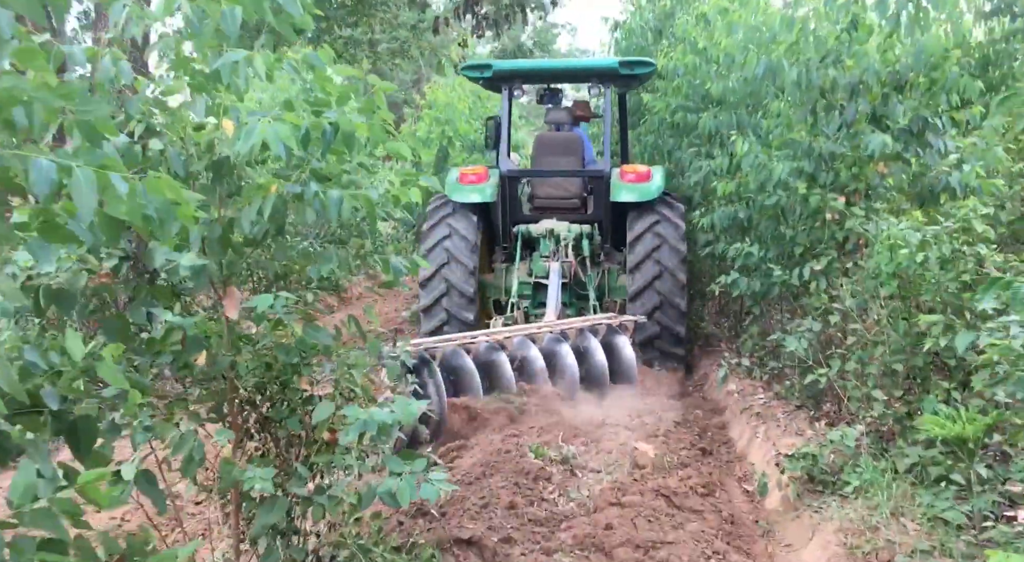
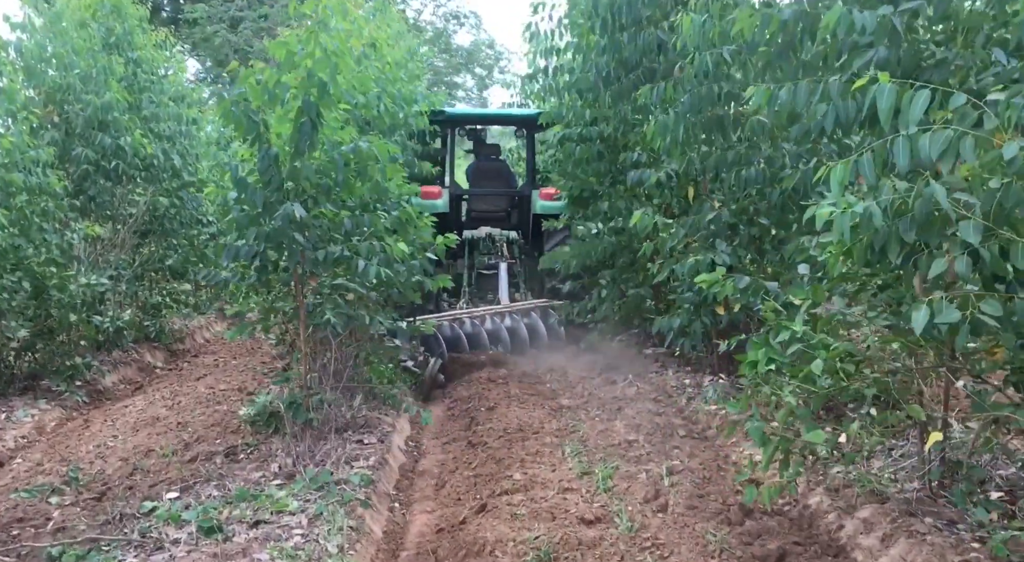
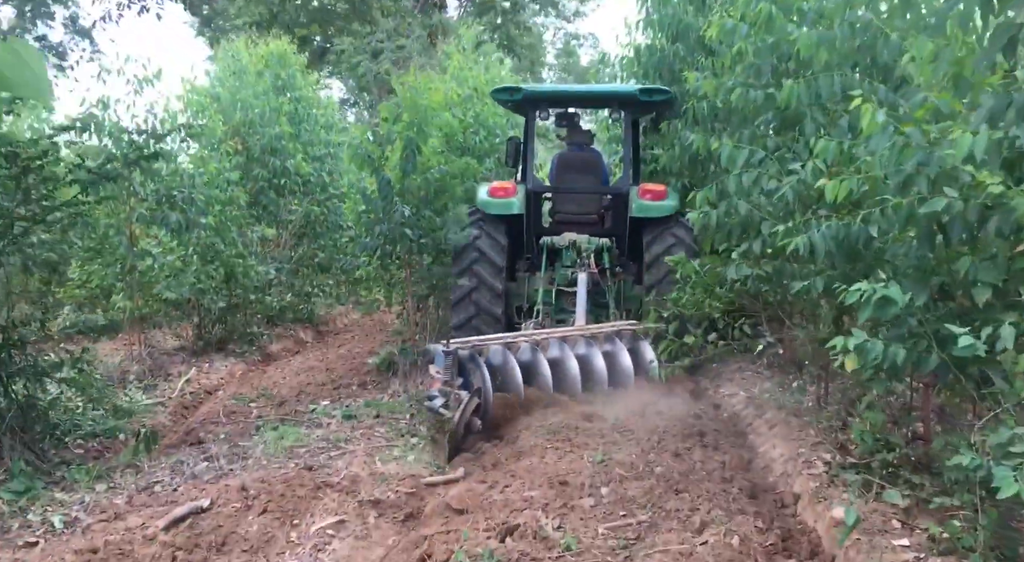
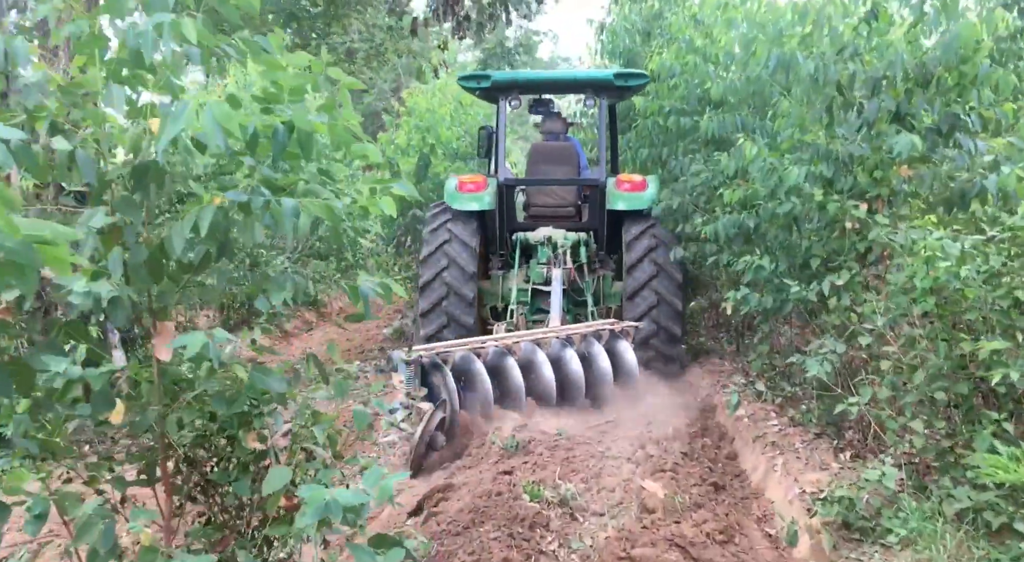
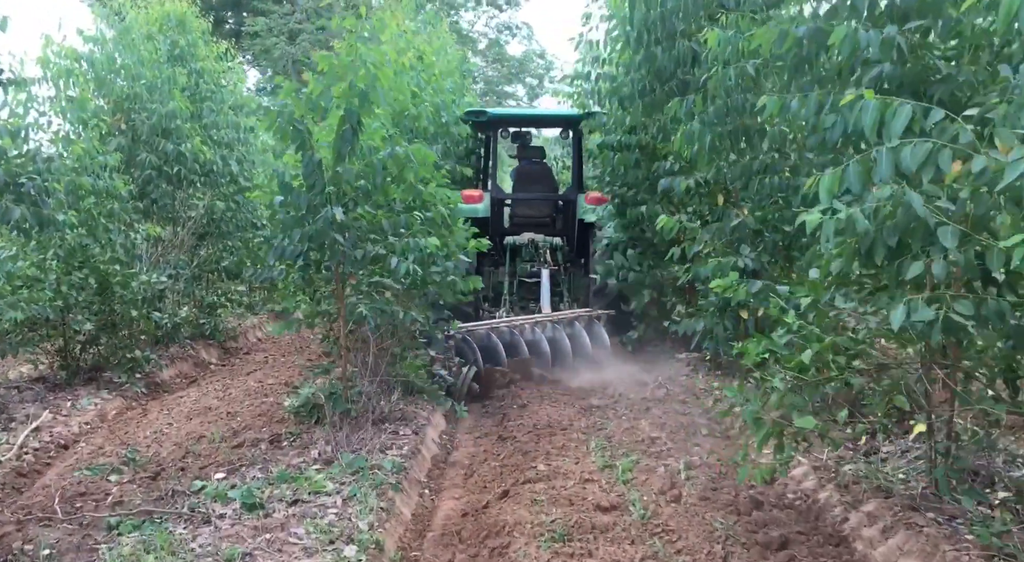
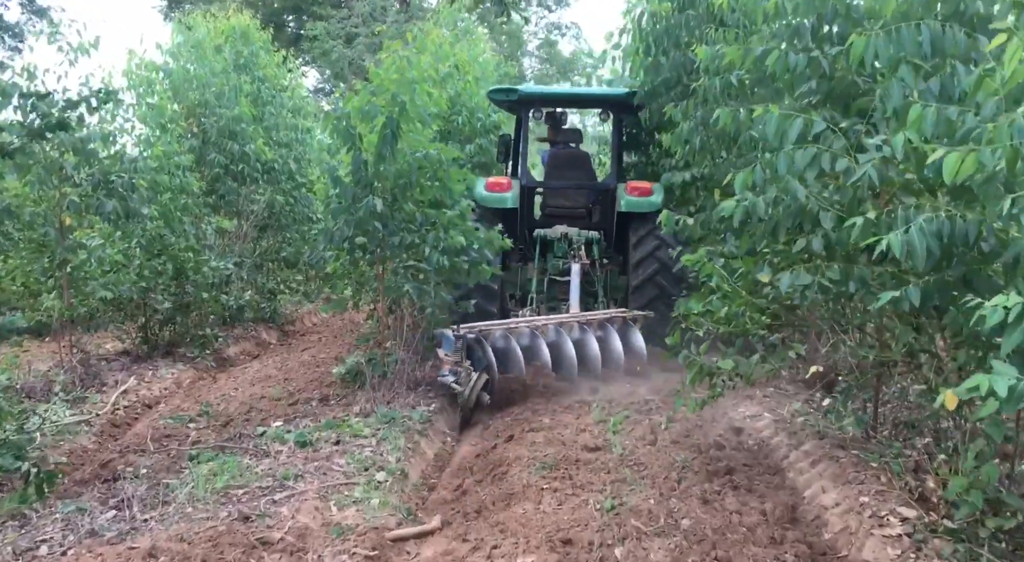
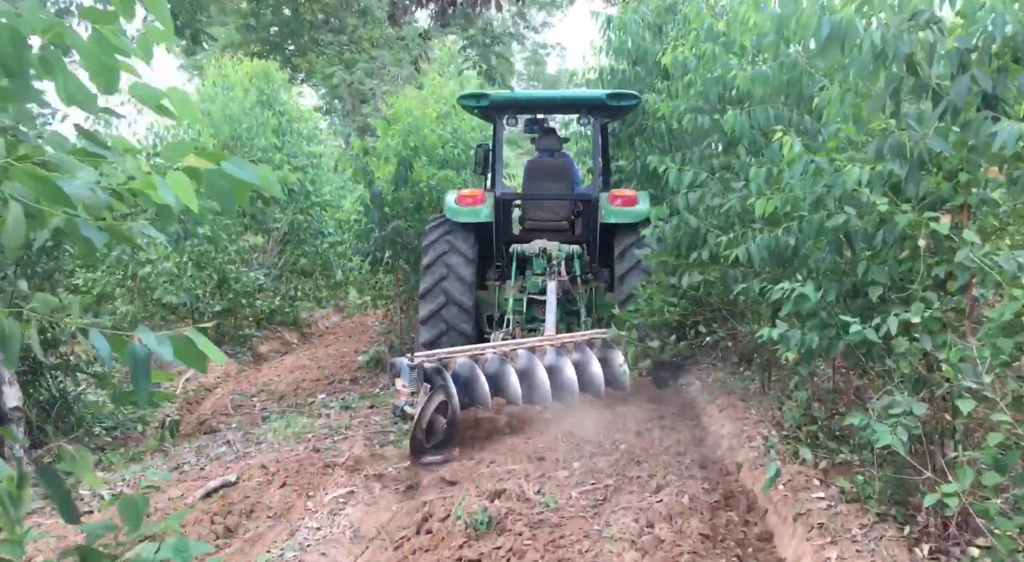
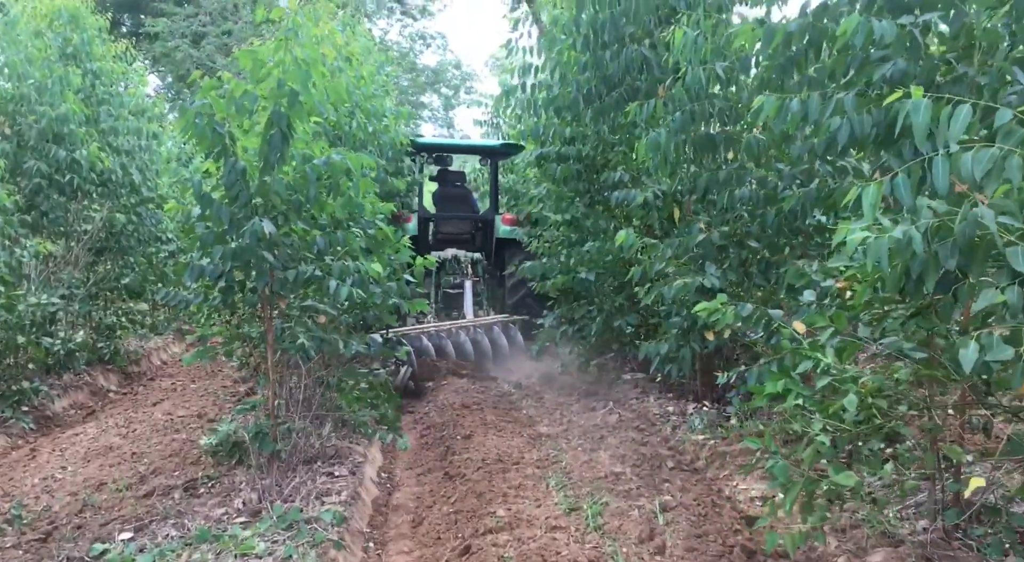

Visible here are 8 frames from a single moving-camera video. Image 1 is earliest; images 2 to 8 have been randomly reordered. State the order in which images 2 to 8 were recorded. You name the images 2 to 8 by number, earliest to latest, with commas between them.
4, 7, 3, 6, 5, 2, 8
